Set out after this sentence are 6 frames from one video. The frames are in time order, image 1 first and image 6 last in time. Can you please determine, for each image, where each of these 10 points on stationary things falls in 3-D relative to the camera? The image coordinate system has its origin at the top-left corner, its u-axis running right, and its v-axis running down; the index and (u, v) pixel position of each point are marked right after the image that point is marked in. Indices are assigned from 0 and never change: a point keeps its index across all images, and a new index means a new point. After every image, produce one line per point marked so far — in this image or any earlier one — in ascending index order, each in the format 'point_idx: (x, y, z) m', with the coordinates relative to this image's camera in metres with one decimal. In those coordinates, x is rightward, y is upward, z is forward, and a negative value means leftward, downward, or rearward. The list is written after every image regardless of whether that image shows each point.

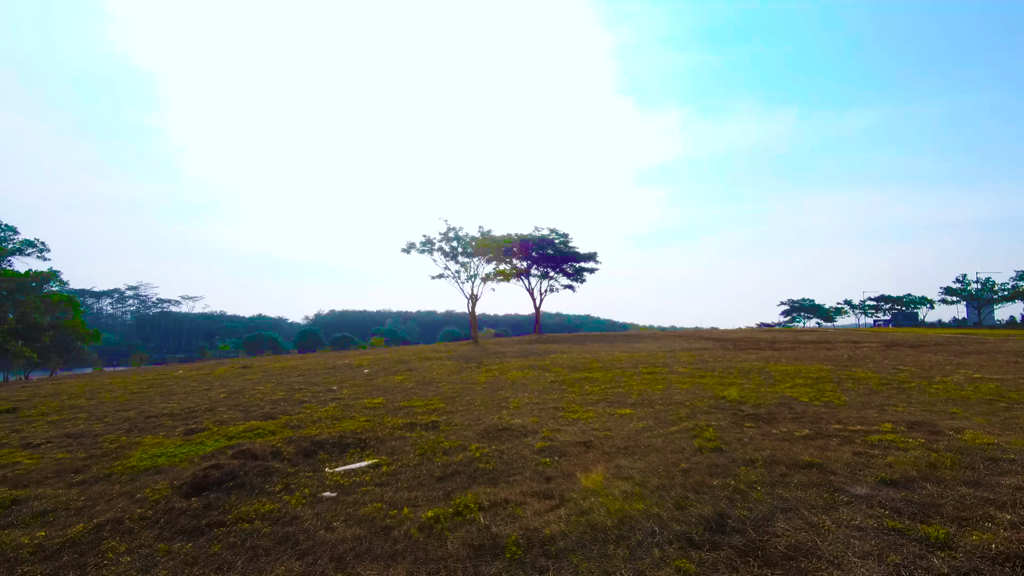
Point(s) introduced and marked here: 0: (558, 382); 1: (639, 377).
0: (+1.2, -2.5, +11.9) m
1: (+3.4, -2.4, +11.9) m
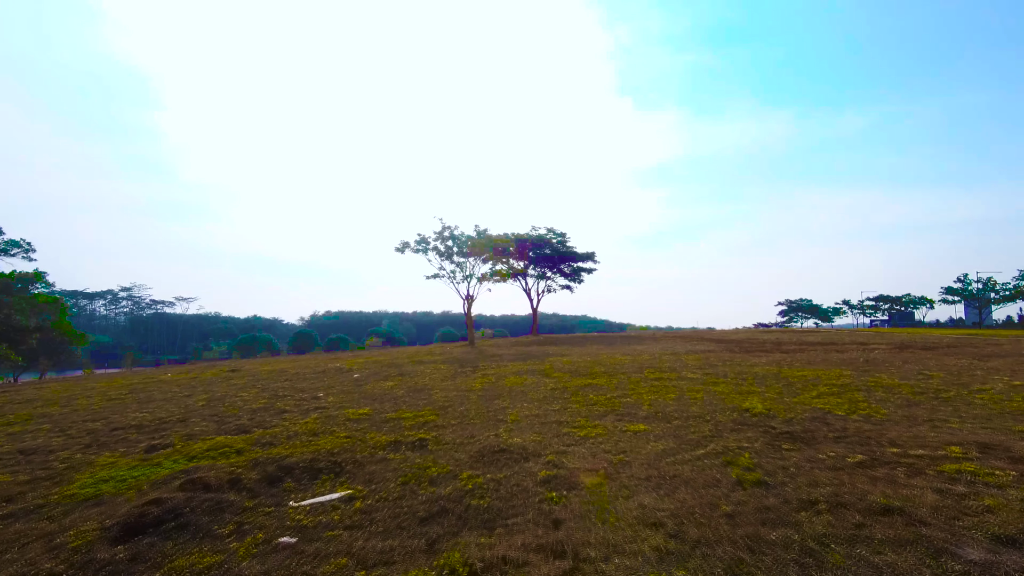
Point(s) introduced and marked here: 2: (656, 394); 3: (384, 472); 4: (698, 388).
0: (+1.1, -2.5, +11.0) m
1: (+3.3, -2.4, +11.0) m
2: (+3.1, -2.3, +9.6) m
3: (-1.6, -2.3, +5.5) m
4: (+4.3, -2.3, +10.1) m
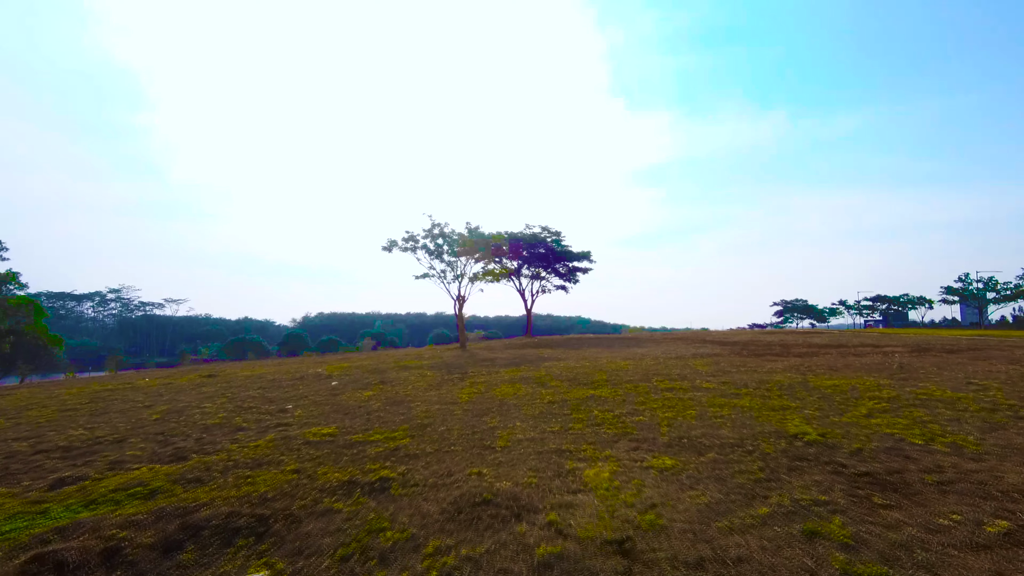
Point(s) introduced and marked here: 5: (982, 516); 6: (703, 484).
0: (+1.0, -2.5, +9.5) m
1: (+3.1, -2.3, +9.6) m
2: (+2.9, -2.2, +8.1) m
3: (-1.7, -2.2, +4.0) m
4: (+4.1, -2.2, +8.7) m
5: (+3.5, -1.7, +3.4) m
6: (+1.9, -1.9, +4.4) m
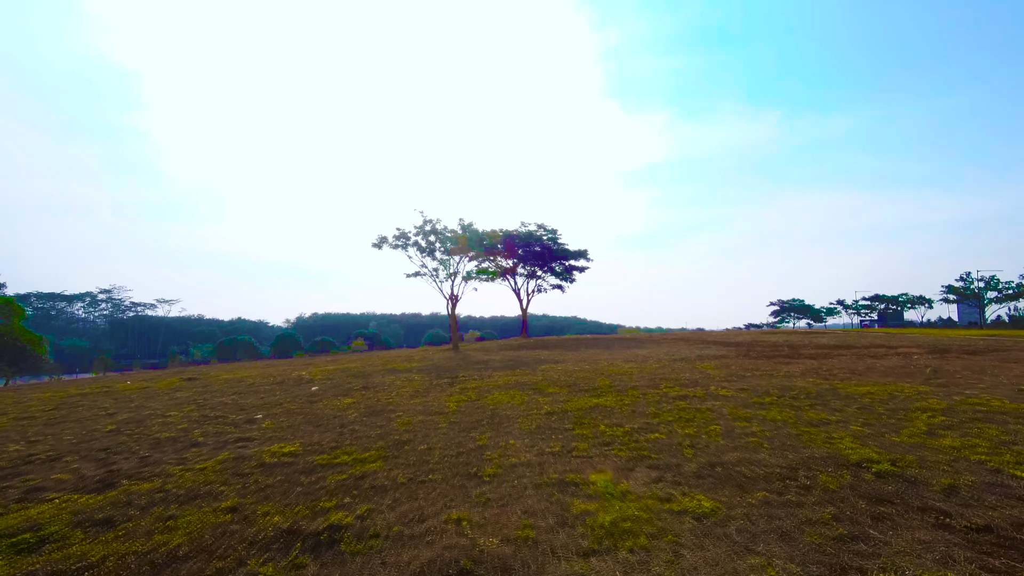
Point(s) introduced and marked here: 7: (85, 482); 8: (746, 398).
0: (+0.8, -2.4, +8.3) m
1: (+3.0, -2.2, +8.4) m
2: (+2.8, -2.1, +6.9) m
3: (-1.8, -2.1, +2.8) m
4: (+3.9, -2.1, +7.5) m
5: (+3.5, -1.6, +2.2) m
6: (+1.8, -1.8, +3.2) m
7: (-6.6, -3.0, +6.9) m
8: (+4.7, -2.2, +9.0) m
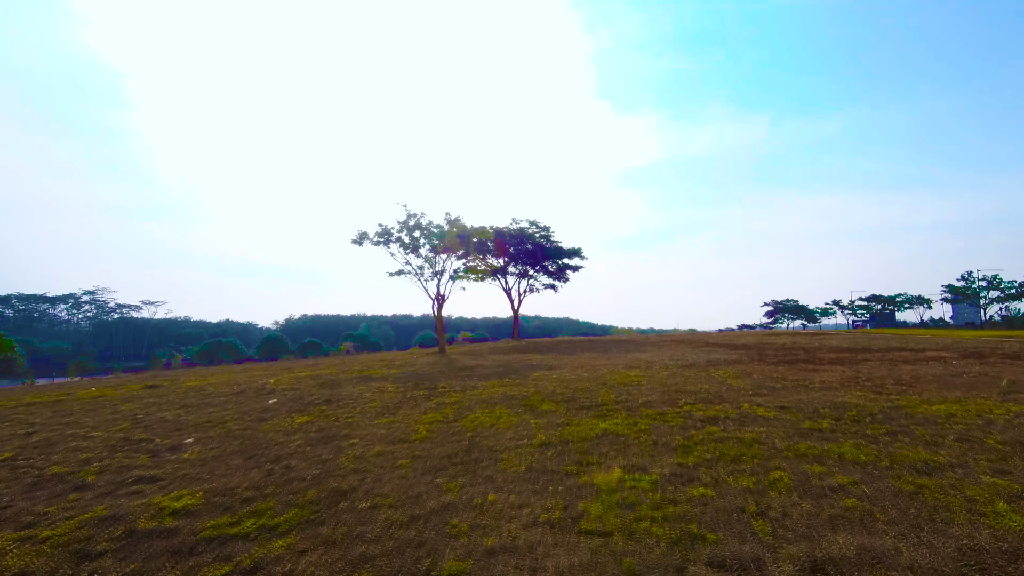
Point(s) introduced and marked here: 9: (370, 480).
0: (+0.6, -2.3, +6.3) m
1: (+2.8, -2.1, +6.4) m
2: (+2.6, -2.0, +4.9) m
3: (-1.9, -2.0, +0.7) m
4: (+3.7, -2.0, +5.5) m
5: (+3.3, -1.5, +0.2) m
6: (+1.7, -1.7, +1.2) m
7: (-6.8, -2.9, +4.7) m
8: (+4.5, -2.1, +7.0) m
9: (-1.9, -2.5, +5.8) m
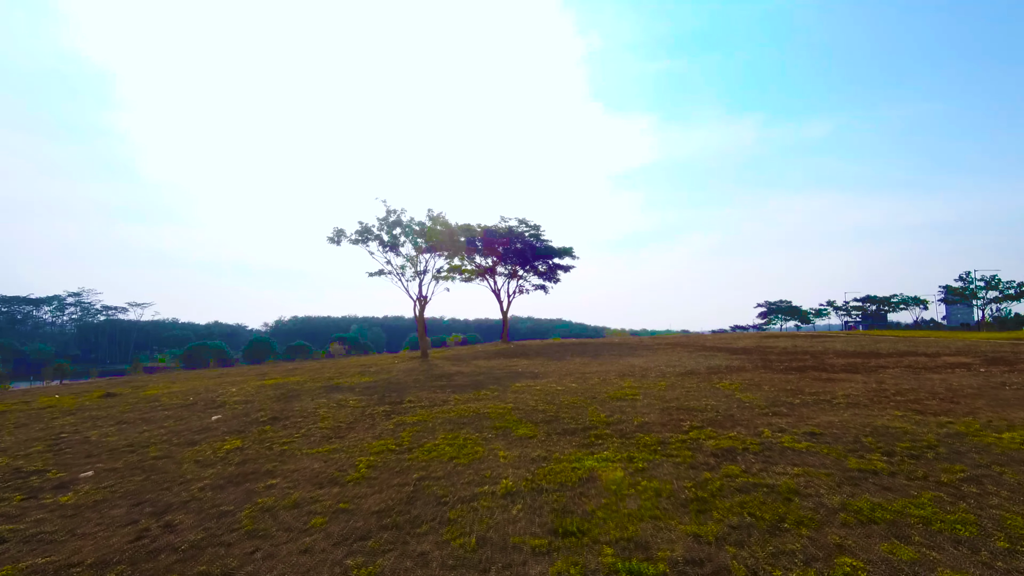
0: (+0.1, -2.2, +4.6) m
1: (+2.3, -2.1, +4.8) m
2: (+2.1, -2.0, +3.3) m
3: (-2.3, -2.0, -1.0) m
4: (+3.2, -2.0, +3.9) m
5: (+2.9, -1.4, -1.4) m
6: (+1.2, -1.7, -0.5) m
7: (-7.3, -2.9, +2.9) m
8: (+4.0, -2.1, +5.4) m
9: (-2.4, -2.5, +4.1) m
